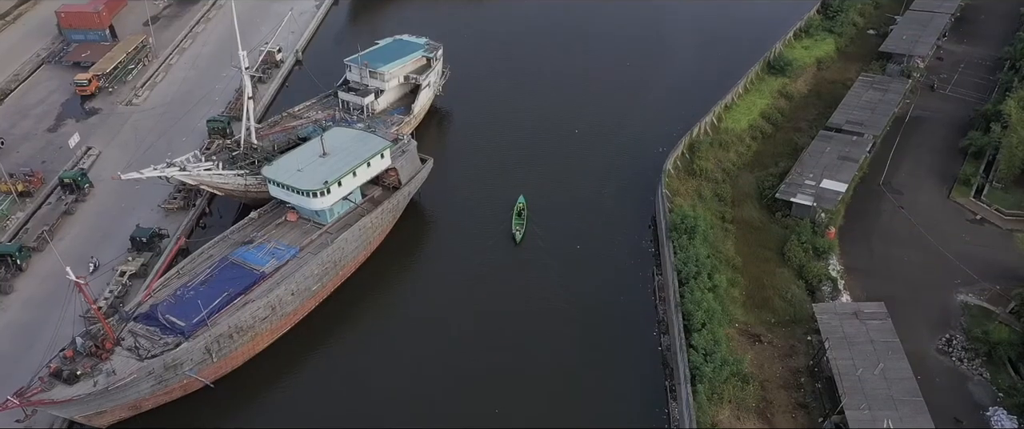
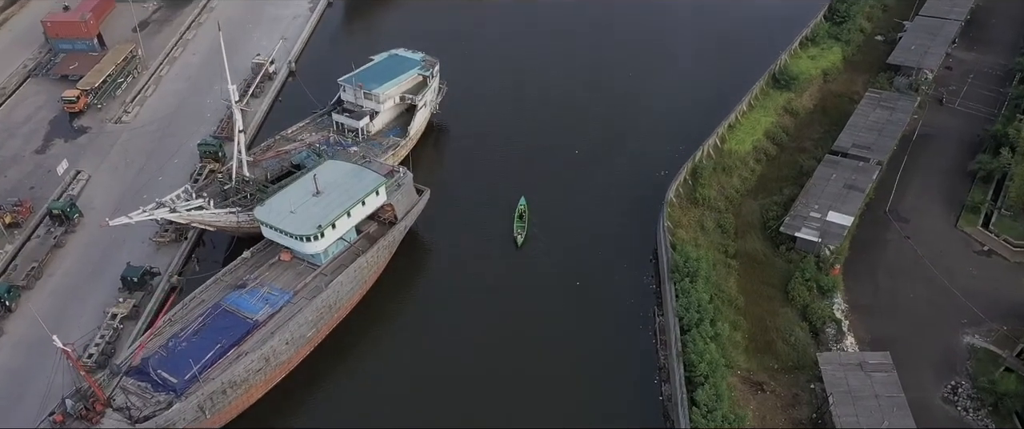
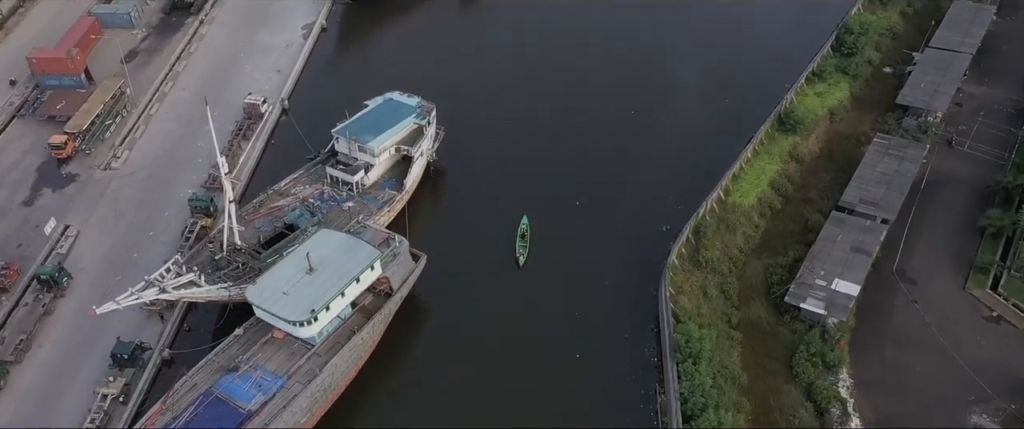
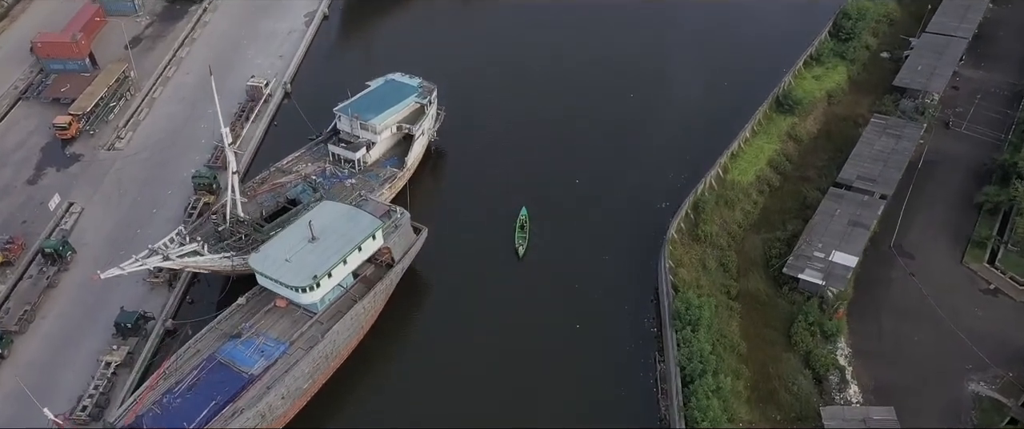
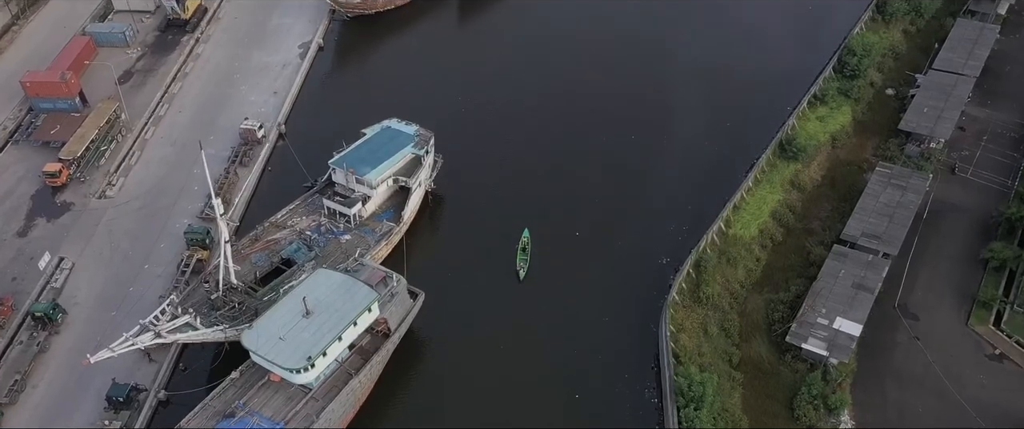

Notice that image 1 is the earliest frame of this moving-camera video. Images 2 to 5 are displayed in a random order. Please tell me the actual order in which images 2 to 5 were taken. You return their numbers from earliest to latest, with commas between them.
2, 4, 3, 5
